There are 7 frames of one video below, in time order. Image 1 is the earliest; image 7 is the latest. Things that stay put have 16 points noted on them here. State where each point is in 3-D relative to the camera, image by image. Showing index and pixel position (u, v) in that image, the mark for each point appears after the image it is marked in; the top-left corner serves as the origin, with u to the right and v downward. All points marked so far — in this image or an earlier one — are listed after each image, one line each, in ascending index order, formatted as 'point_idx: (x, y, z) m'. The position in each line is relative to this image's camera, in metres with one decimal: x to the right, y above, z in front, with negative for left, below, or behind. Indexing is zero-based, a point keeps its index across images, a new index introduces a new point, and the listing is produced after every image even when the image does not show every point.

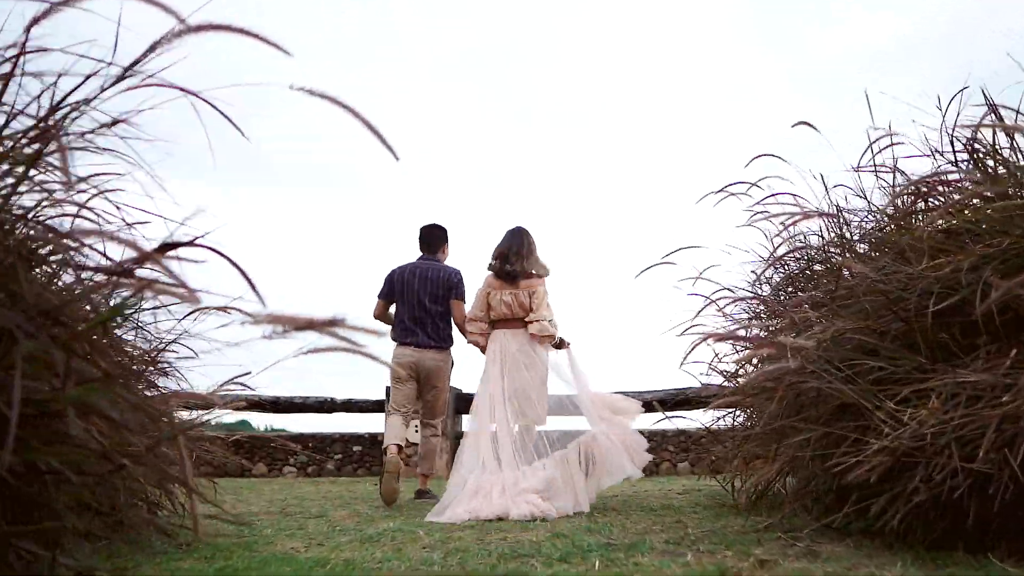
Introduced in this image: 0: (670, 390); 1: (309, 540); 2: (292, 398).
0: (+1.9, -1.2, +9.0) m
1: (-0.8, -1.0, +3.2) m
2: (-2.7, -1.4, +9.5) m
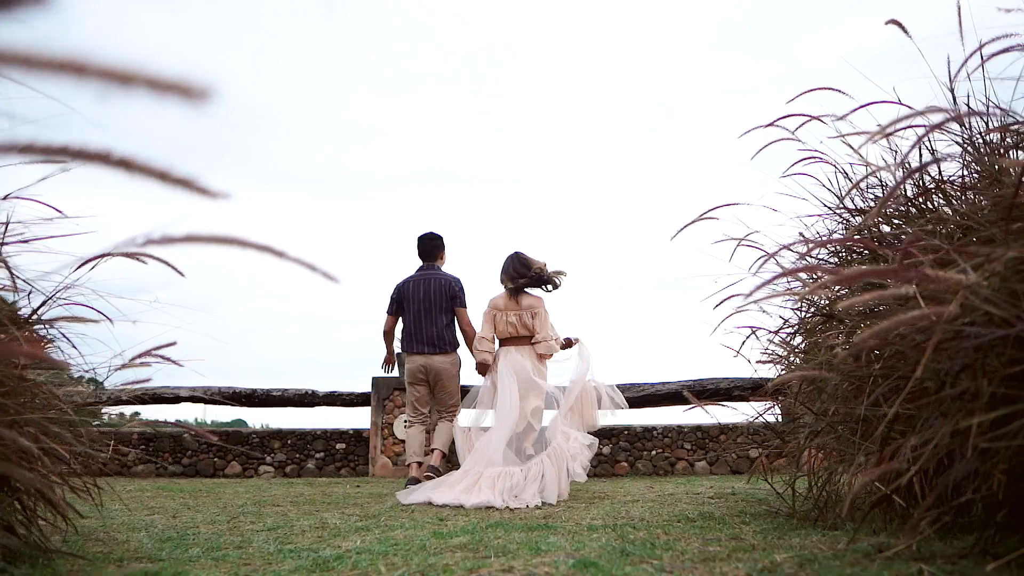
0: (+1.9, -1.0, +8.2) m
1: (-0.8, -0.8, +2.3) m
2: (-2.7, -1.2, +8.6) m
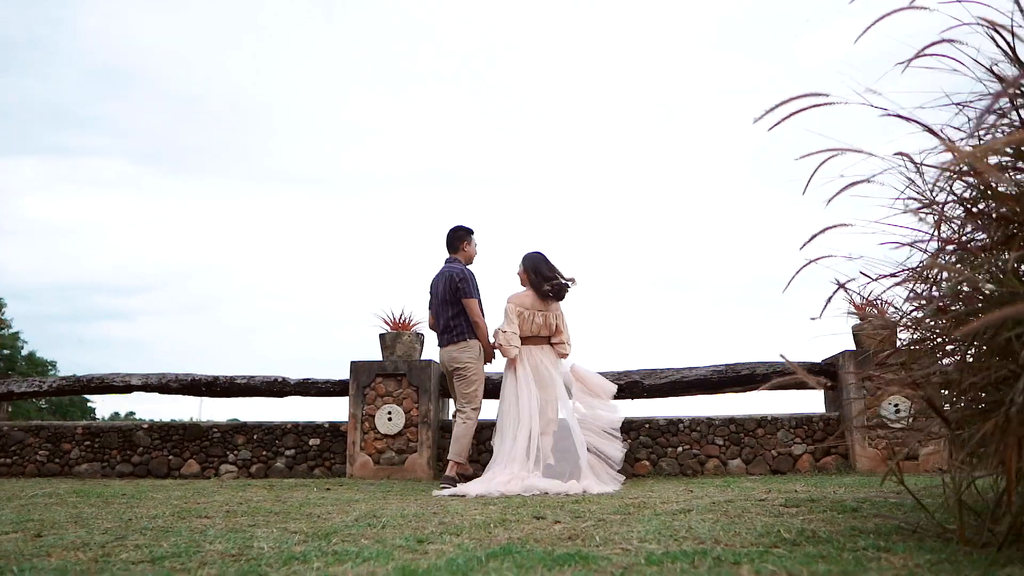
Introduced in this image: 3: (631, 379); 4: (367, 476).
0: (+1.9, -0.7, +7.0) m
1: (-0.8, -0.6, +1.2) m
2: (-2.7, -0.9, +7.5) m
3: (+1.1, -0.8, +7.0) m
4: (-1.3, -1.7, +6.7) m
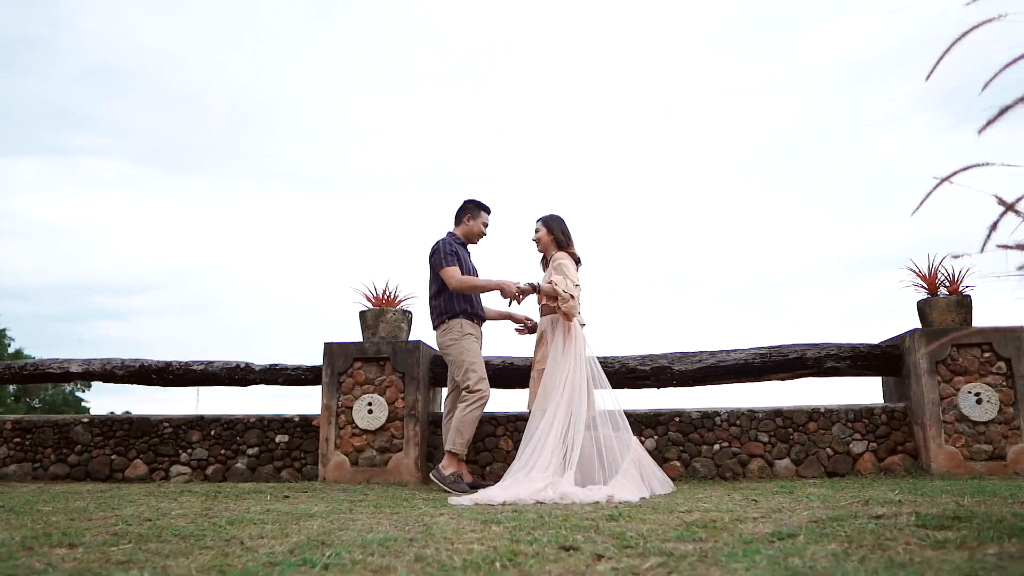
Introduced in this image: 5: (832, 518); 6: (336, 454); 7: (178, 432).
0: (+1.9, -0.5, +5.9) m
1: (-0.7, -0.3, +0.1) m
2: (-2.7, -0.6, +6.4) m
3: (+1.1, -0.6, +5.9) m
4: (-1.2, -1.4, +5.6) m
5: (+1.1, -0.8, +2.6) m
6: (-1.3, -1.2, +5.7) m
7: (-2.7, -1.2, +6.1) m
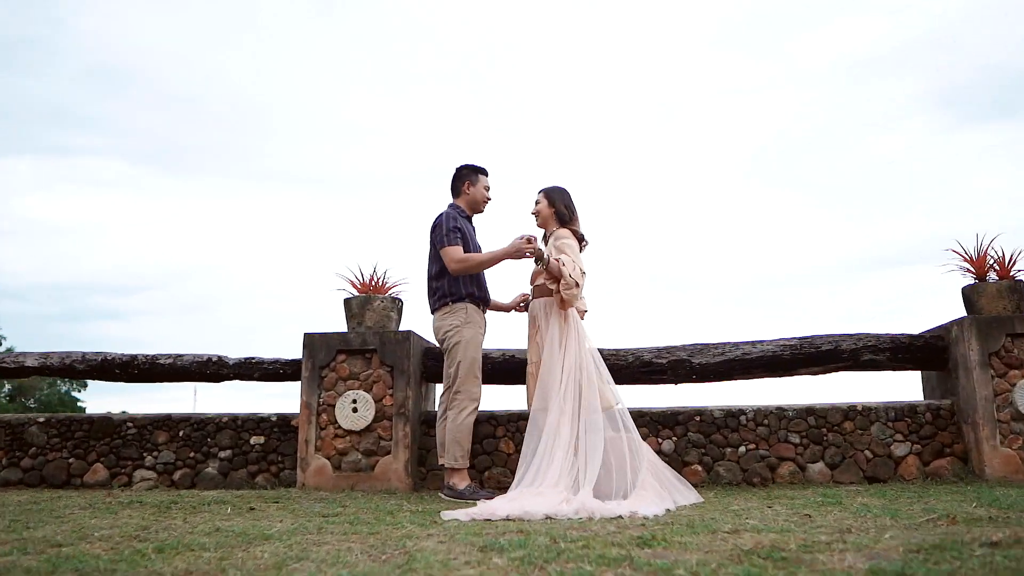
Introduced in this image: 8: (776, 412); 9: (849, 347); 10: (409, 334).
0: (+1.9, -0.4, +5.3) m
1: (-0.7, -0.2, -0.5) m
2: (-2.7, -0.5, +5.8) m
3: (+1.1, -0.5, +5.3) m
4: (-1.2, -1.3, +5.0) m
5: (+1.1, -0.7, +2.0) m
6: (-1.3, -1.1, +5.1) m
7: (-2.7, -1.1, +5.5) m
8: (+1.8, -0.8, +5.2) m
9: (+2.3, -0.4, +5.3) m
10: (-0.7, -0.3, +5.2) m
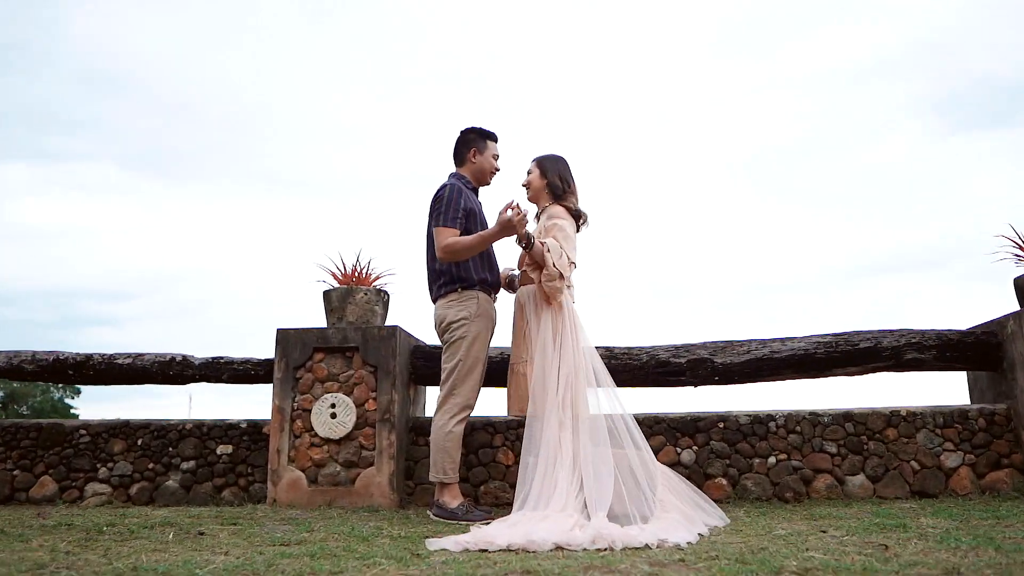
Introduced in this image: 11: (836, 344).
0: (+1.9, -0.3, +4.7) m
1: (-0.7, -0.1, -1.1) m
2: (-2.7, -0.5, +5.1) m
3: (+1.1, -0.4, +4.7) m
4: (-1.2, -1.2, +4.4) m
5: (+1.1, -0.6, +1.4) m
6: (-1.3, -1.1, +4.5) m
7: (-2.7, -1.0, +4.9) m
8: (+1.8, -0.8, +4.6) m
9: (+2.3, -0.3, +4.7) m
10: (-0.7, -0.3, +4.6) m
11: (+2.0, -0.3, +4.7) m
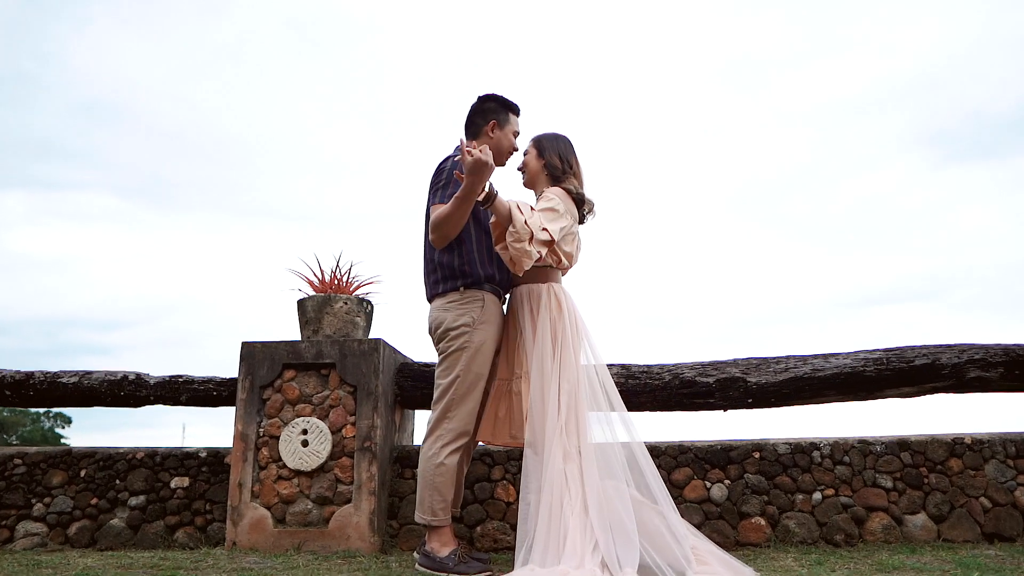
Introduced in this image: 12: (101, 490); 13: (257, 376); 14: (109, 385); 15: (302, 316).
0: (+1.9, -0.3, +4.1) m
1: (-0.7, +0.1, -1.7) m
2: (-2.7, -0.5, +4.5) m
3: (+1.1, -0.5, +4.1) m
4: (-1.2, -1.3, +3.7) m
5: (+1.1, -0.5, +0.7) m
6: (-1.3, -1.1, +3.8) m
7: (-2.7, -1.0, +4.3) m
8: (+1.8, -0.8, +3.9) m
9: (+2.3, -0.4, +4.1) m
10: (-0.7, -0.3, +4.0) m
11: (+2.0, -0.4, +4.1) m
12: (-2.2, -1.1, +4.2) m
13: (-1.3, -0.5, +4.0) m
14: (-2.3, -0.6, +4.4) m
15: (-1.2, -0.2, +4.2) m
